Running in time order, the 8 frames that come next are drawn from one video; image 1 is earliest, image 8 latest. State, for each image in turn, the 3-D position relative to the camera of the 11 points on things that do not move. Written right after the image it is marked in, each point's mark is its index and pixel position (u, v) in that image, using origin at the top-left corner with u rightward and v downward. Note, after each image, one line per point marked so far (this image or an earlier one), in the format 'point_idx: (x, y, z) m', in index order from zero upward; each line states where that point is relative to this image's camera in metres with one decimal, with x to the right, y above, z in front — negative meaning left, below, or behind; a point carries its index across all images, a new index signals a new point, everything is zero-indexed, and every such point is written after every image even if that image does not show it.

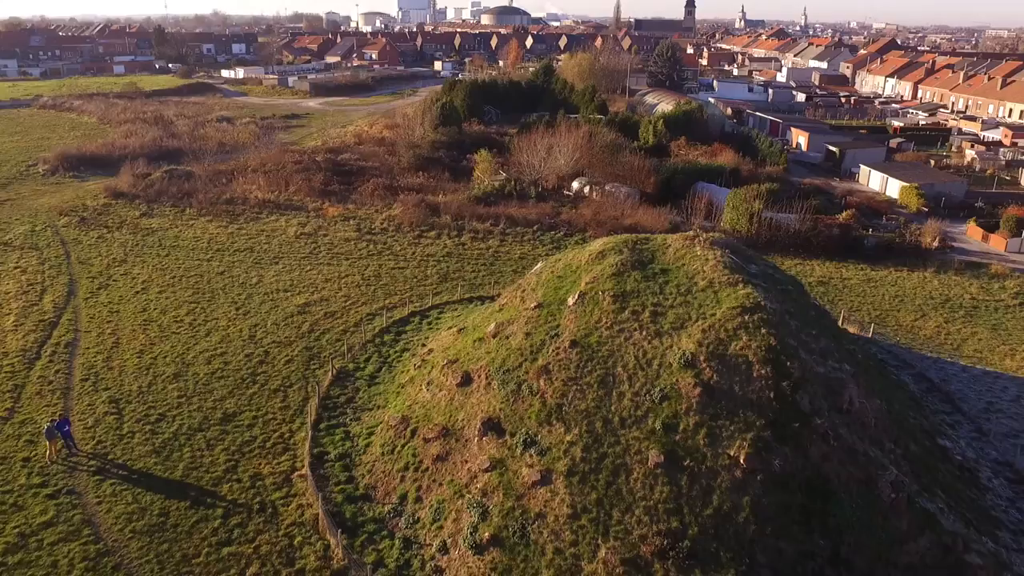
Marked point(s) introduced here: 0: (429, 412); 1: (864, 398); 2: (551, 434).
0: (-1.8, -2.7, +16.5) m
1: (+6.8, -2.1, +15.0) m
2: (+0.7, -2.7, +14.4) m
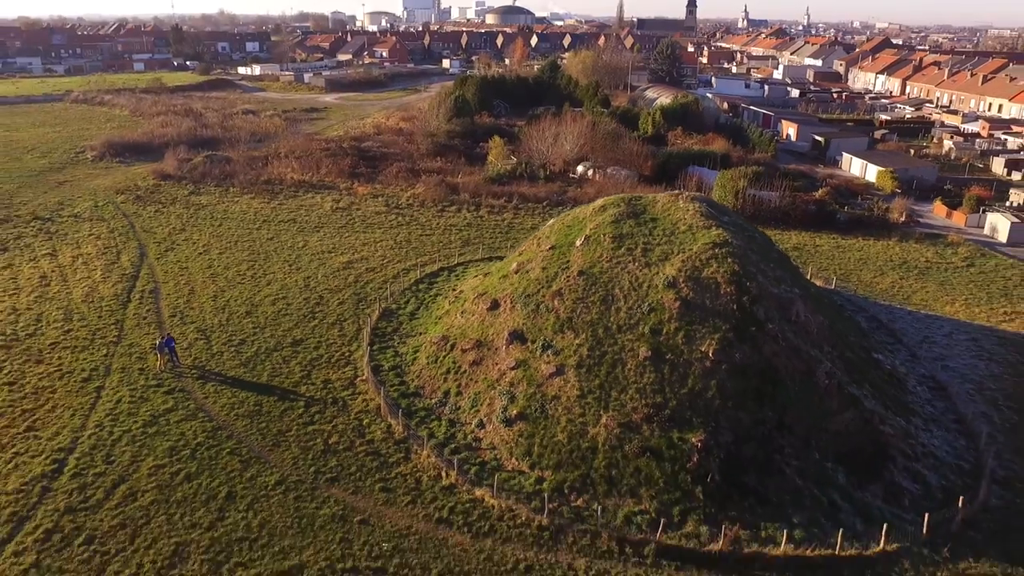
0: (-1.3, -1.2, +20.6) m
1: (+7.3, -0.7, +19.0) m
2: (+1.2, -1.2, +18.4) m
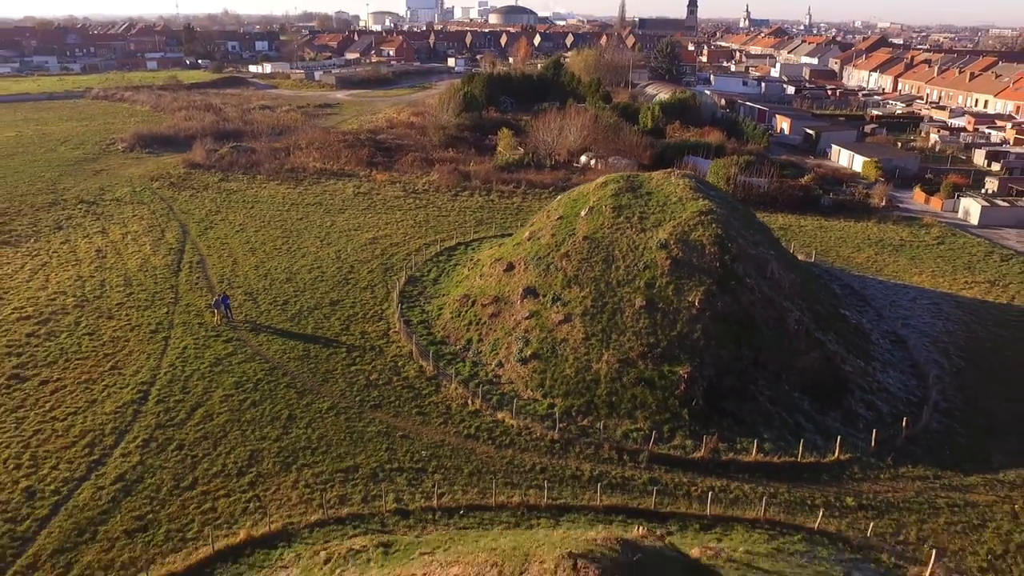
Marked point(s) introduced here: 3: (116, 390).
0: (-0.9, -0.1, +23.5) m
1: (+7.7, +0.4, +21.9) m
2: (+1.6, -0.1, +21.4) m
3: (-10.1, -2.6, +19.7) m
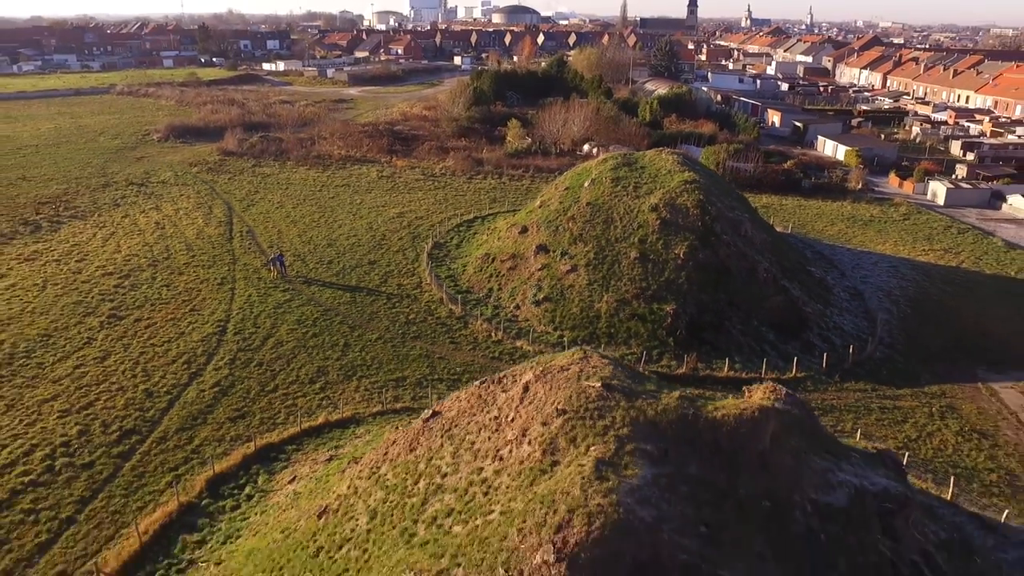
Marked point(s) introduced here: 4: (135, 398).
0: (-0.4, +1.4, +27.5) m
1: (+8.2, +1.8, +25.9) m
2: (+2.1, +1.3, +25.4) m
3: (-9.6, -1.1, +23.7) m
4: (-9.5, -2.8, +19.3) m
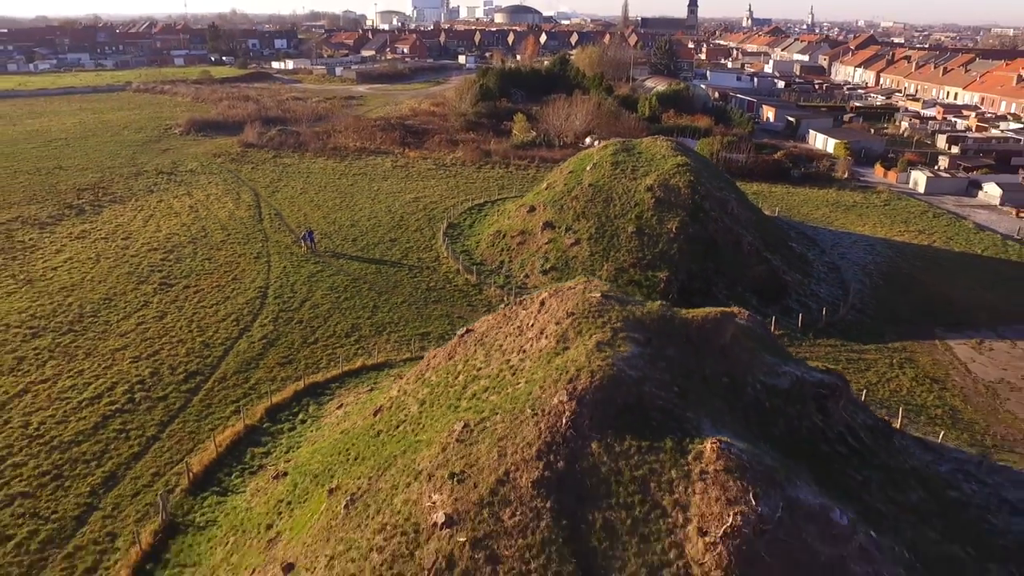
0: (0.0, +2.4, +30.3) m
1: (+8.5, +2.9, +28.7) m
2: (+2.5, +2.3, +28.2) m
3: (-9.3, -0.1, +26.6) m
4: (-9.1, -1.7, +22.1) m
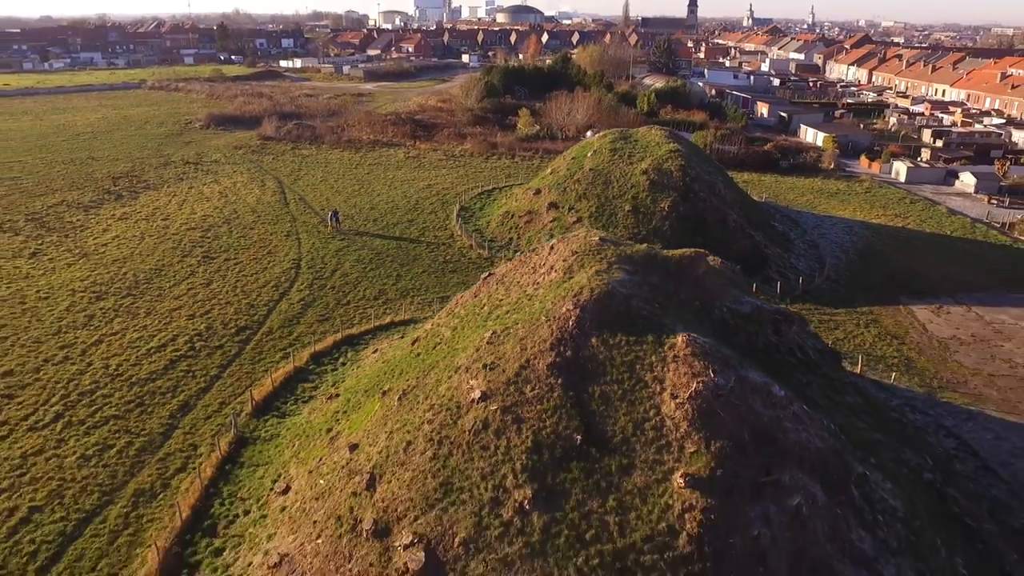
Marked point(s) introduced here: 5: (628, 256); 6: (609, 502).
0: (+0.3, +3.4, +33.2) m
1: (+8.8, +3.9, +31.6) m
2: (+2.8, +3.4, +31.1) m
3: (-9.0, +1.0, +29.5) m
4: (-8.8, -0.7, +25.1) m
5: (+2.3, +0.6, +15.0) m
6: (+1.4, -3.0, +10.7) m
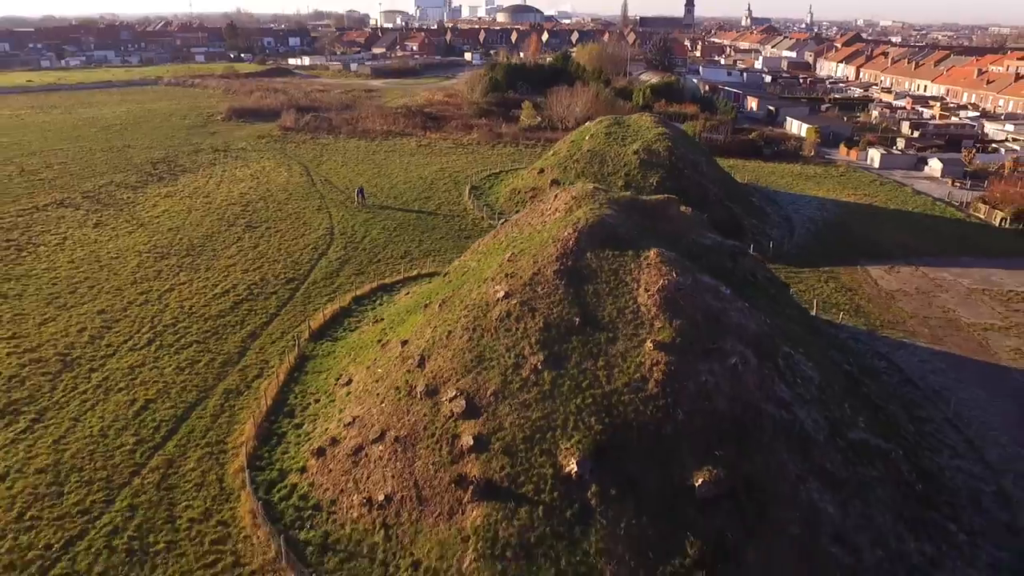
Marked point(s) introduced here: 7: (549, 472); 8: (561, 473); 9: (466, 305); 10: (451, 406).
0: (+0.6, +5.0, +37.3) m
1: (+9.1, +5.5, +35.7) m
2: (+3.1, +4.9, +35.2) m
3: (-8.7, +2.5, +33.6) m
4: (-8.5, +0.9, +29.1) m
5: (+2.6, +2.2, +19.1) m
6: (+1.7, -1.4, +14.8) m
7: (+0.7, -3.2, +13.5) m
8: (+0.9, -3.2, +13.5) m
9: (-1.0, -0.4, +17.2) m
10: (-1.2, -2.3, +15.1) m
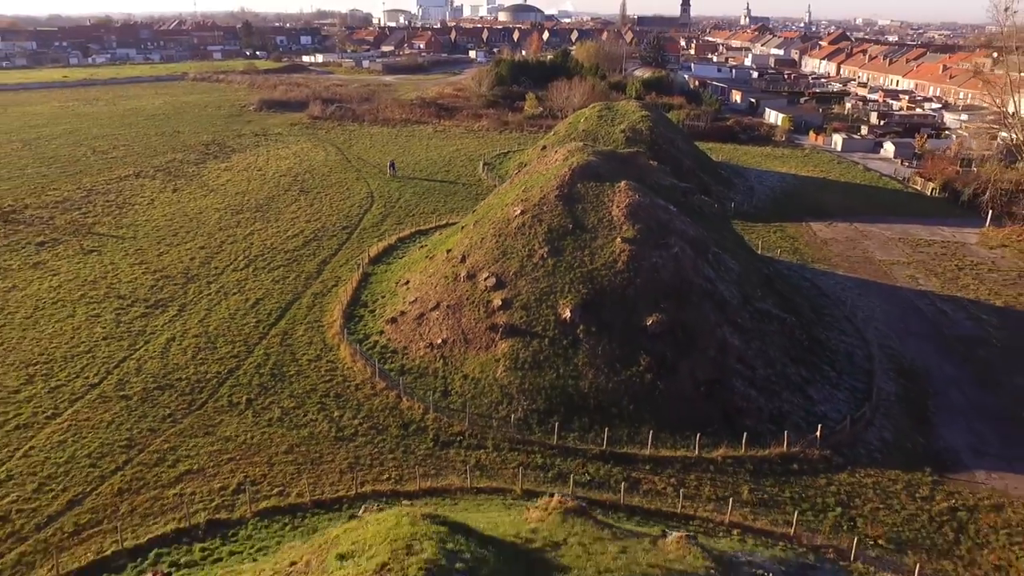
0: (+1.0, +7.4, +44.4) m
1: (+9.6, +7.9, +42.8) m
2: (+3.5, +7.4, +42.3) m
3: (-8.2, +5.0, +40.7) m
4: (-8.1, +3.3, +36.3) m
5: (+3.0, +4.6, +26.2) m
6: (+2.1, +1.0, +21.9) m
7: (+1.1, -0.8, +20.7) m
8: (+1.3, -0.8, +20.6) m
9: (-0.6, +2.0, +24.3) m
10: (-0.8, +0.1, +22.2) m
